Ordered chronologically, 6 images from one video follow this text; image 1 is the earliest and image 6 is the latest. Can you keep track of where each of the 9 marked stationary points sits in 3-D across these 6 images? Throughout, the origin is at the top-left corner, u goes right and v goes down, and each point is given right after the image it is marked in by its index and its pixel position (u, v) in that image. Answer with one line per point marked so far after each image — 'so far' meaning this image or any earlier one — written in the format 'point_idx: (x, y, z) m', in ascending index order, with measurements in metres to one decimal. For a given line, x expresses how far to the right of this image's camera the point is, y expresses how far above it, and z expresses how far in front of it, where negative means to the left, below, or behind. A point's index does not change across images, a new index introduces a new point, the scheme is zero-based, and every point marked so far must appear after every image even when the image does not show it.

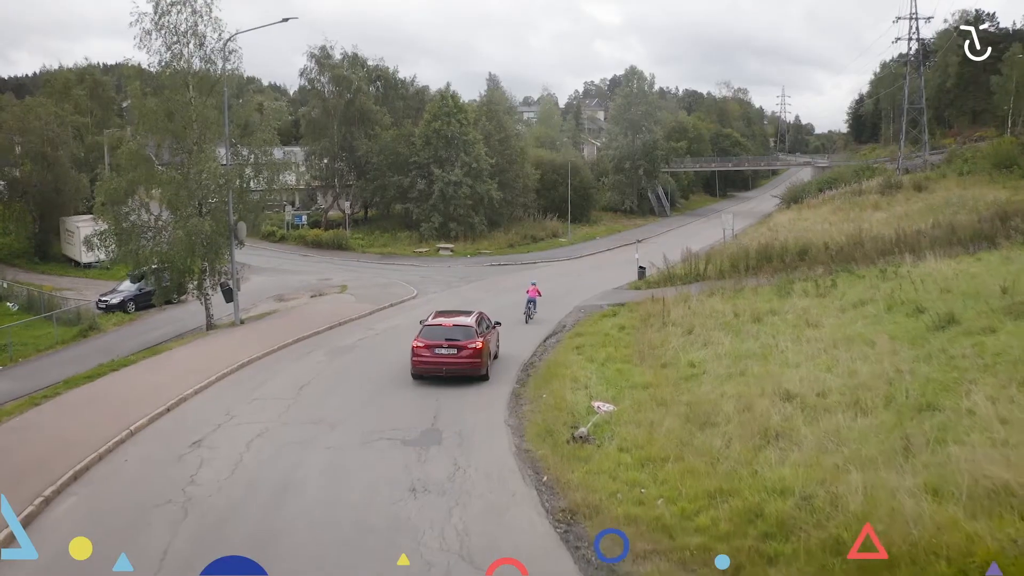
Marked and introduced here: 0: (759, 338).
0: (+5.6, -1.2, +16.6) m
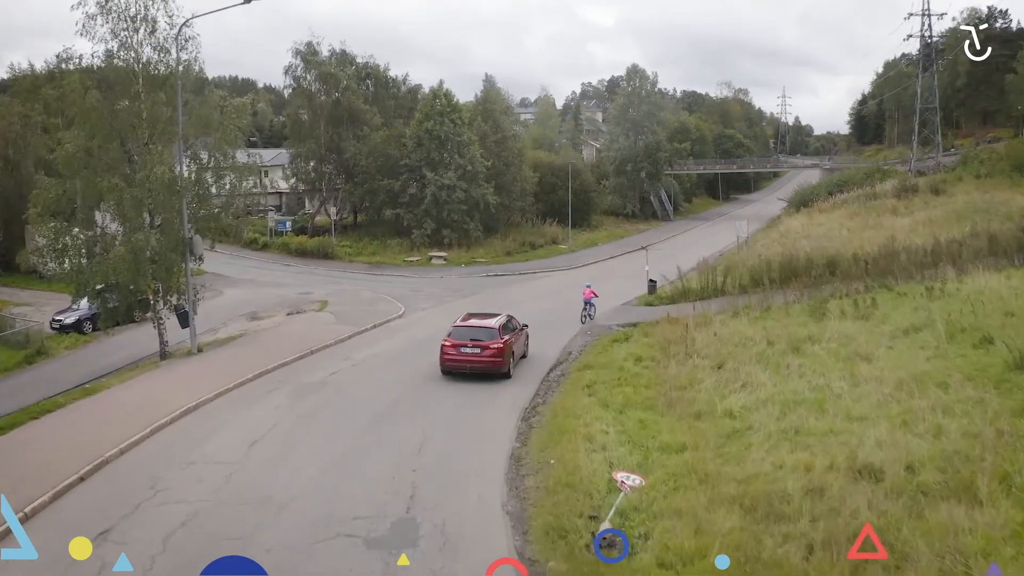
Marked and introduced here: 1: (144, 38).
0: (+5.6, -1.7, +13.9) m
1: (-9.3, +6.3, +18.3) m
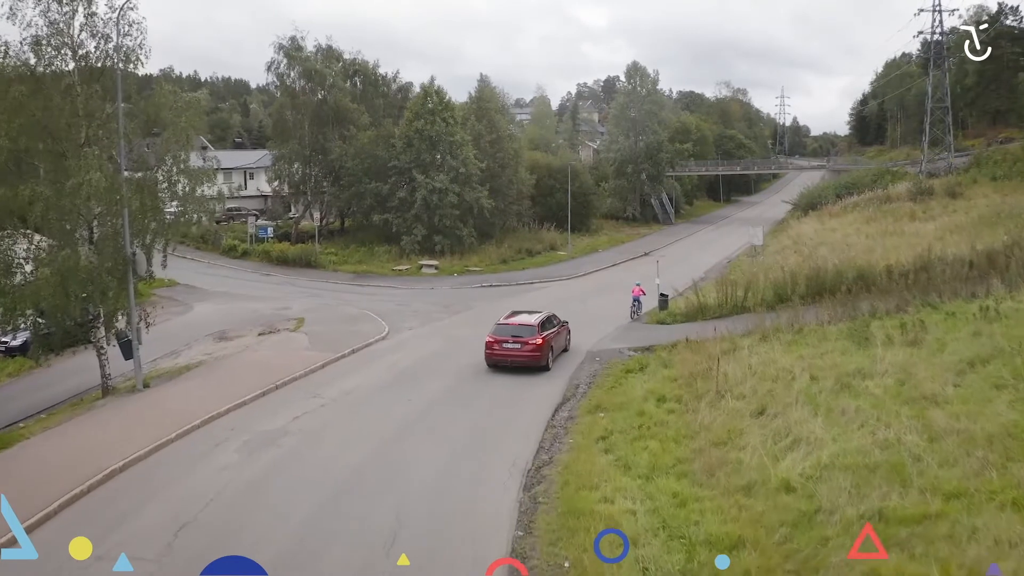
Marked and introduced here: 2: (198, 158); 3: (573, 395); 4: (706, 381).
0: (+5.6, -2.2, +11.5) m
1: (-9.3, +5.8, +15.8) m
2: (-8.1, +3.4, +19.0) m
3: (+1.3, -2.3, +15.4) m
4: (+3.8, -1.8, +14.2) m
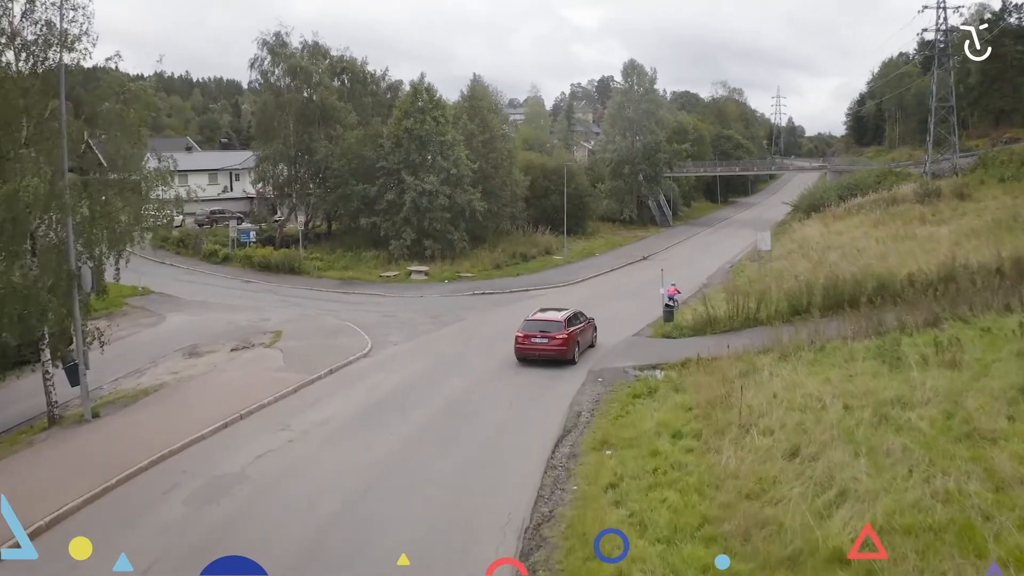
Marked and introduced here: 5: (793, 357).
0: (+5.5, -2.5, +9.8) m
1: (-9.5, +5.4, +14.0) m
2: (-8.3, +3.0, +17.2) m
3: (+1.2, -2.6, +13.7) m
4: (+3.7, -2.1, +12.5) m
5: (+6.2, -1.5, +15.9) m
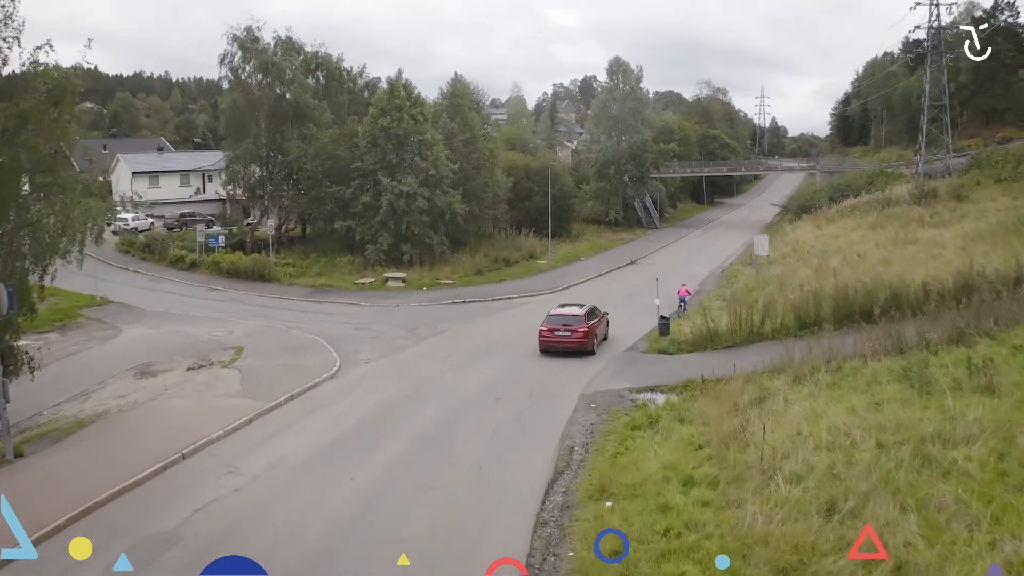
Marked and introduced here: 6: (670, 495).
0: (+5.3, -2.8, +8.2) m
1: (-9.8, +5.1, +12.0) m
2: (-8.6, +2.7, +15.2) m
3: (+0.9, -2.9, +11.9) m
4: (+3.4, -2.4, +10.8) m
5: (+5.8, -1.8, +14.2) m
6: (+2.1, -2.8, +9.7) m
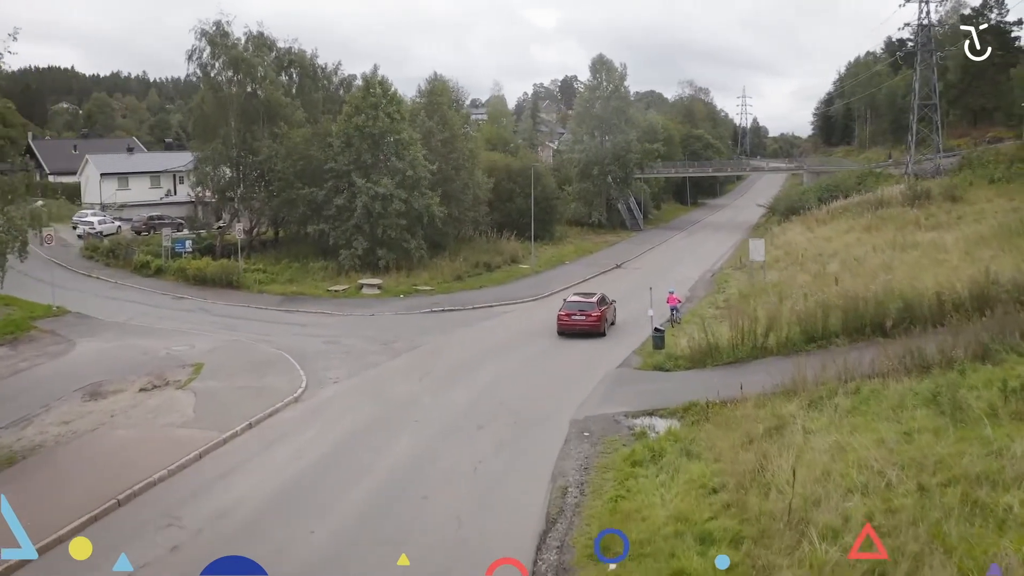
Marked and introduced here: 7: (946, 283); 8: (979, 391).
0: (+5.2, -3.1, +6.7) m
1: (-10.0, +4.8, +10.2) m
2: (-9.0, +2.4, +13.5) m
3: (+0.7, -3.2, +10.4) m
4: (+3.2, -2.7, +9.4) m
5: (+5.5, -2.1, +12.8) m
6: (+2.0, -3.0, +8.2) m
7: (+11.9, +0.1, +20.0) m
8: (+8.2, -1.7, +12.8) m
